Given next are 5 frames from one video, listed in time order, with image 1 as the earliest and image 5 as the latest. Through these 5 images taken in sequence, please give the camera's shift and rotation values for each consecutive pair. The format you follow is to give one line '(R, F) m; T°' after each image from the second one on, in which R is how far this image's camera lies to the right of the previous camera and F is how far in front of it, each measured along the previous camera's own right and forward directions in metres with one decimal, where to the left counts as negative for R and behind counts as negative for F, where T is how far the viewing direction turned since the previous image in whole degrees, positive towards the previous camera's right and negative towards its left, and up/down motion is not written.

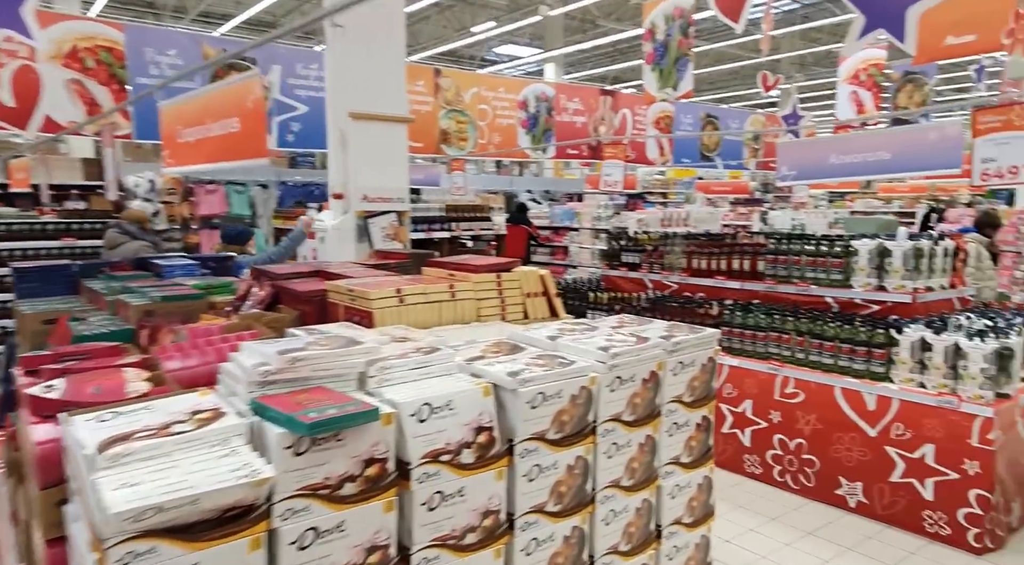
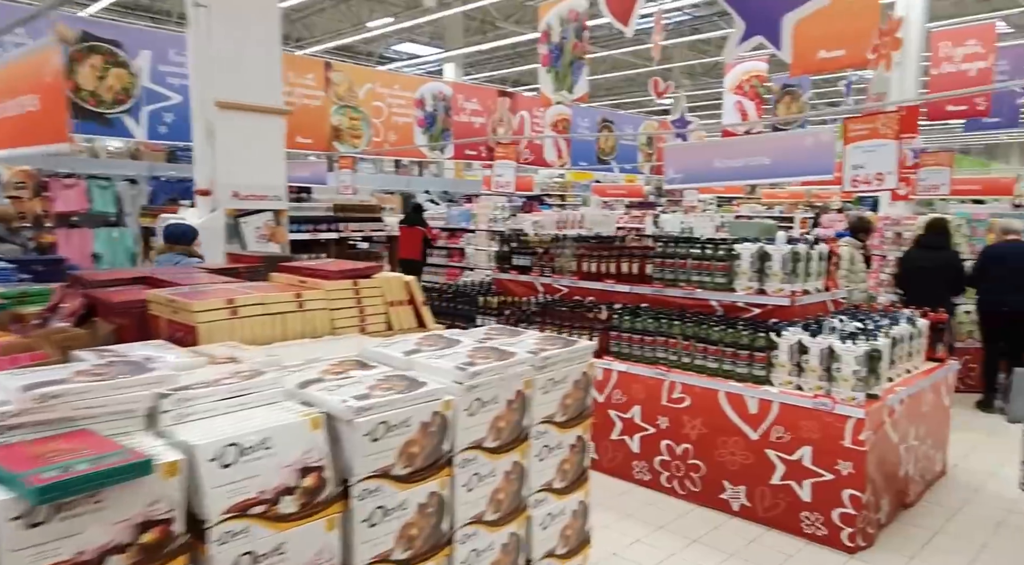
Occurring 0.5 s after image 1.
(+0.1, +0.2) m; +8°
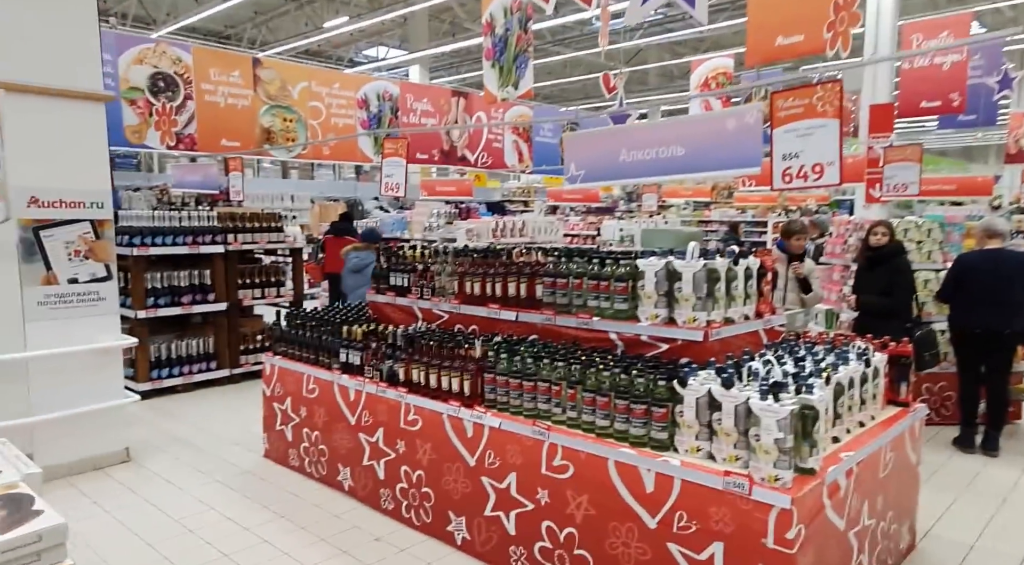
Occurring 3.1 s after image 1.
(+0.7, +1.0) m; +1°
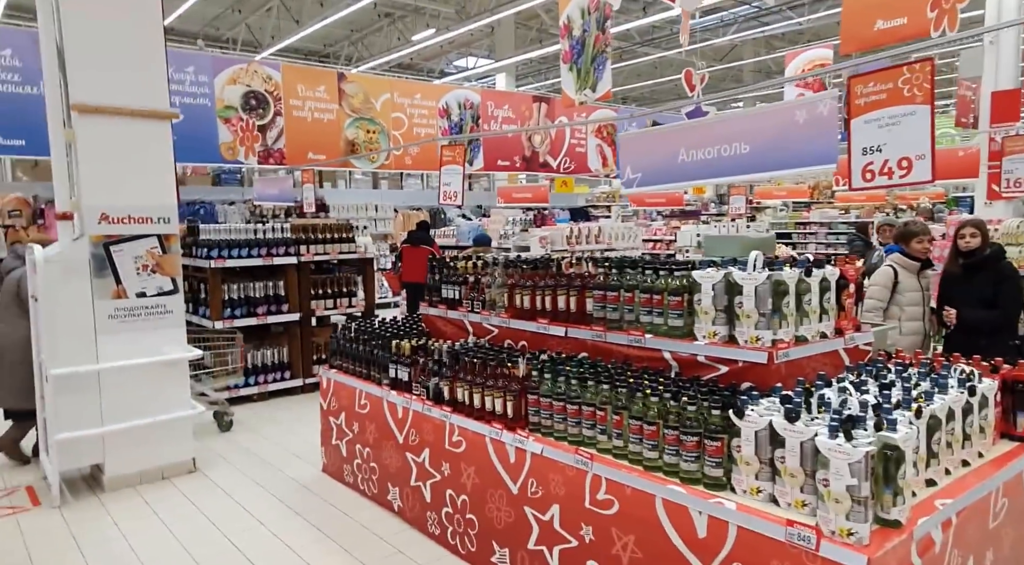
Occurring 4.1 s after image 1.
(+0.2, +0.3) m; -8°
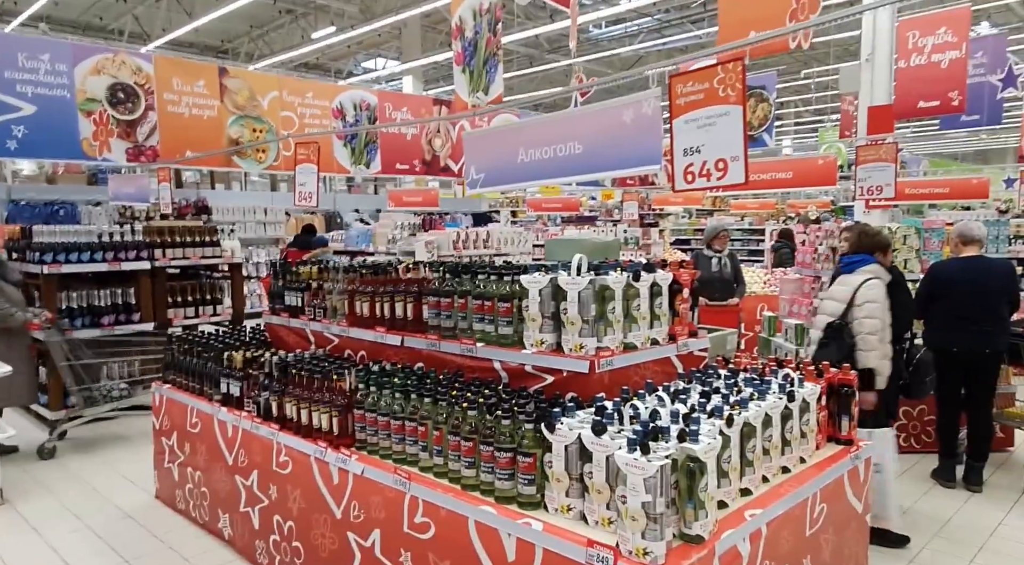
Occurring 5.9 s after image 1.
(+0.4, +0.2) m; +7°
